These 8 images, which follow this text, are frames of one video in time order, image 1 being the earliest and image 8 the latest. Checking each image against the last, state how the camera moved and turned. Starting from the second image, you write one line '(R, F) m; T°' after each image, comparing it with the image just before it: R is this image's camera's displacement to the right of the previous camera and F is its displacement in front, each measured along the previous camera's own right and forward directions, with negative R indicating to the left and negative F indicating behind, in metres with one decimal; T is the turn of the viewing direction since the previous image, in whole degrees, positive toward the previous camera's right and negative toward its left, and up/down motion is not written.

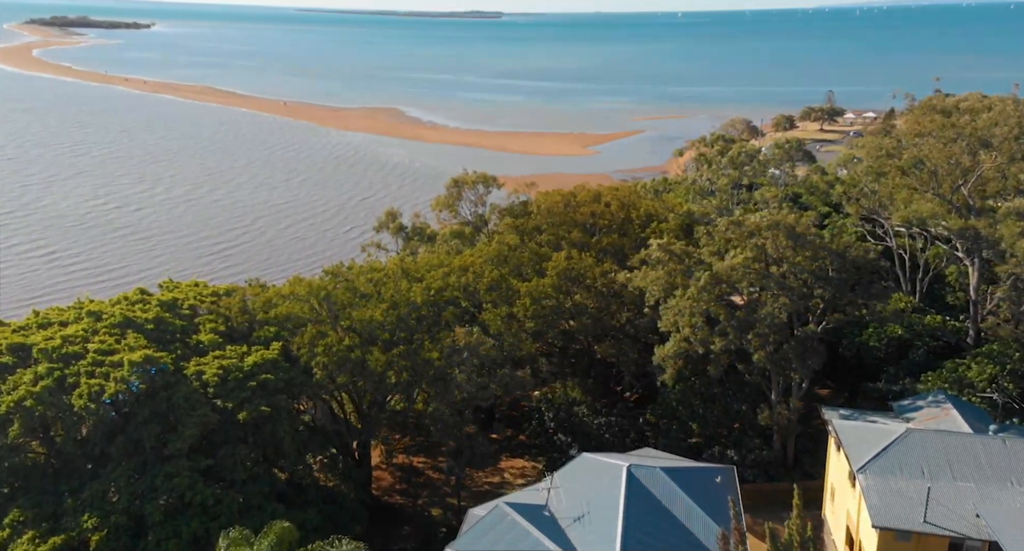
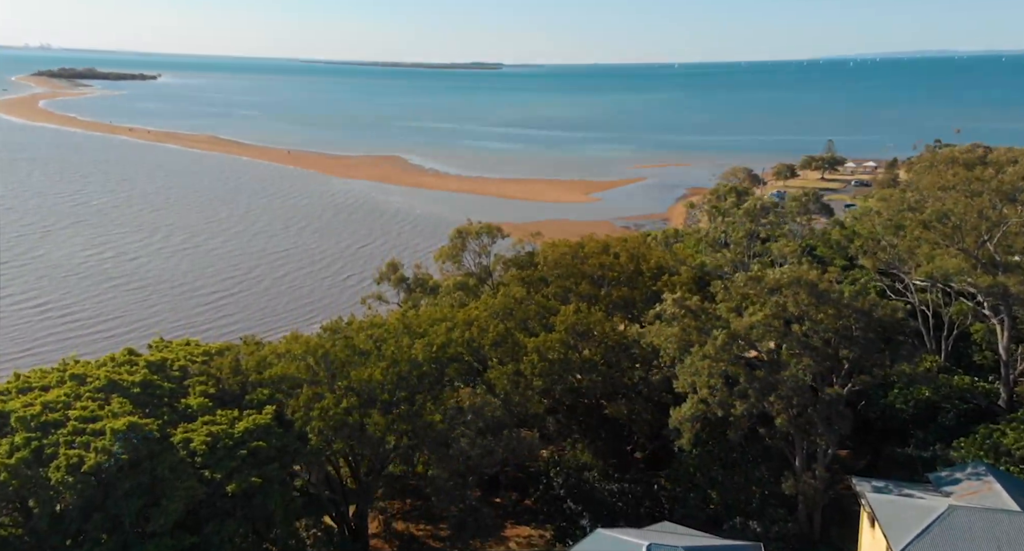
(-0.1, +0.5) m; 0°
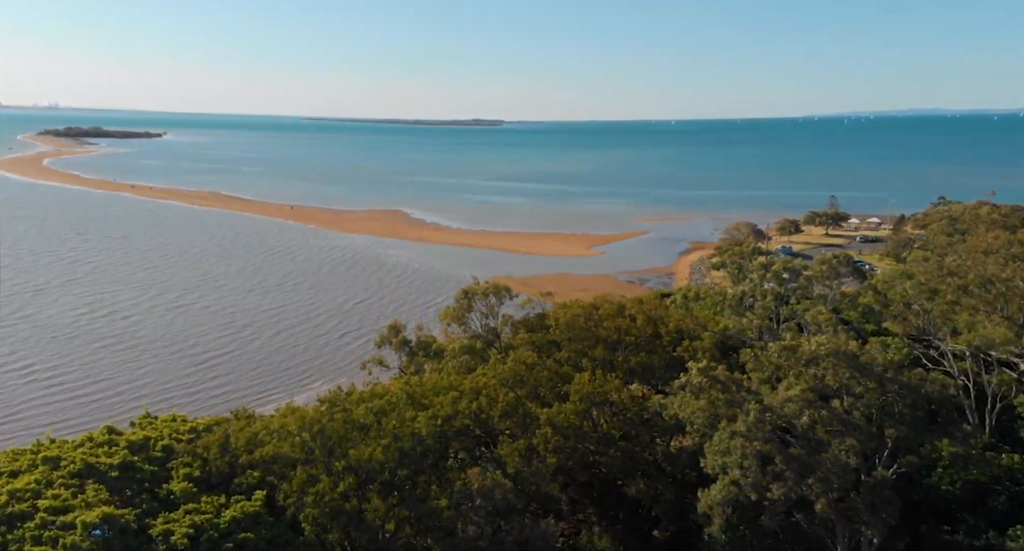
(-0.1, +0.7) m; 0°
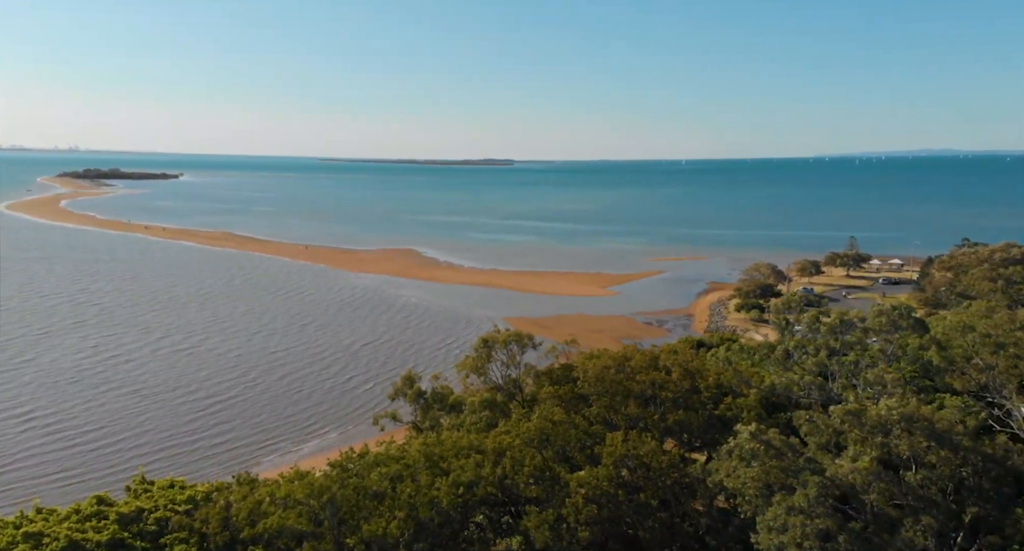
(-0.2, +0.8) m; -1°
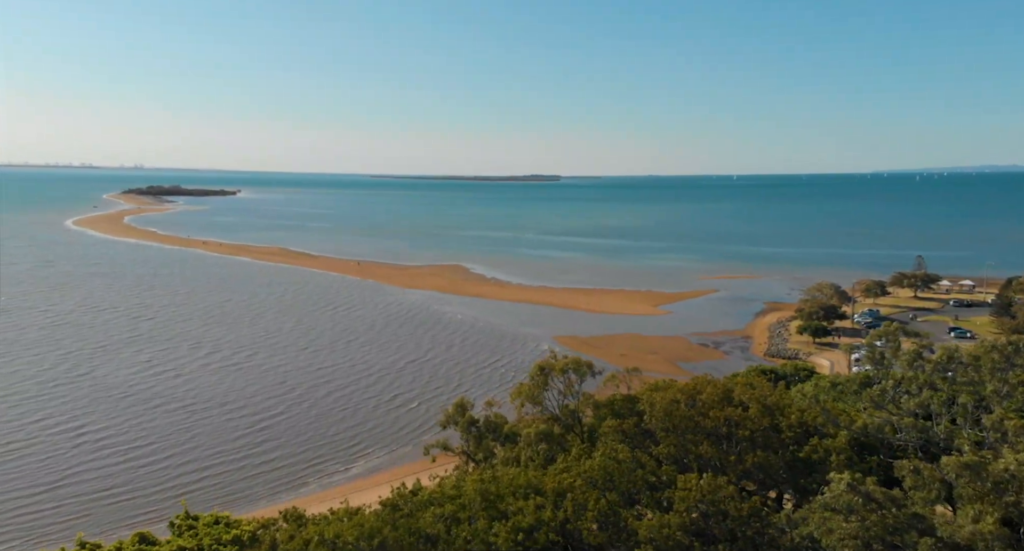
(-0.2, +0.7) m; -3°
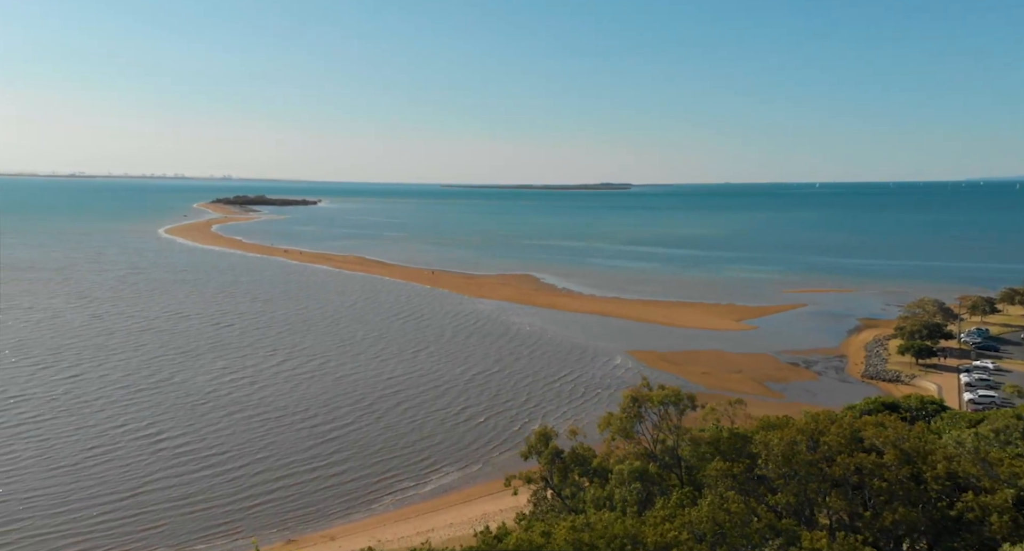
(-0.3, +1.1) m; -5°
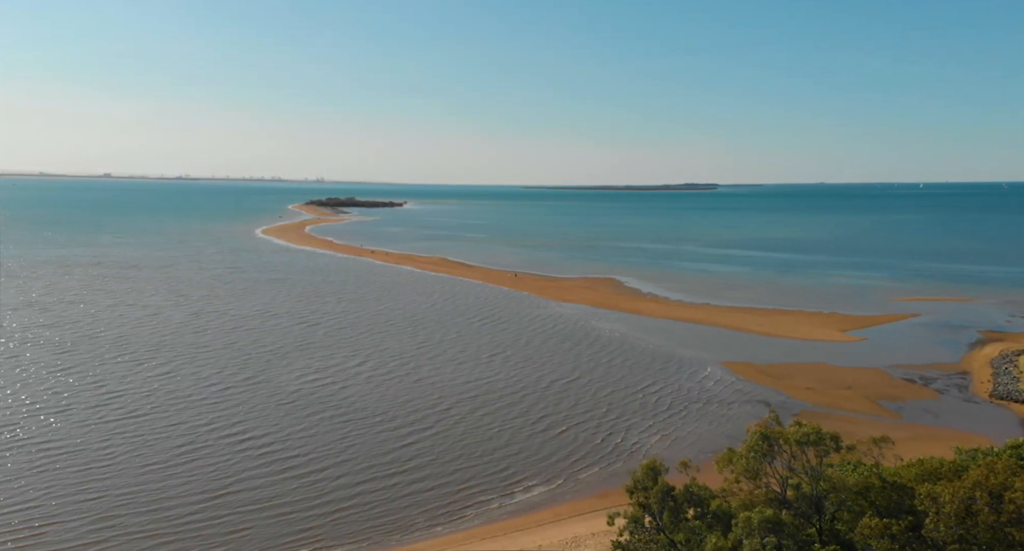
(-0.3, +1.4) m; -5°
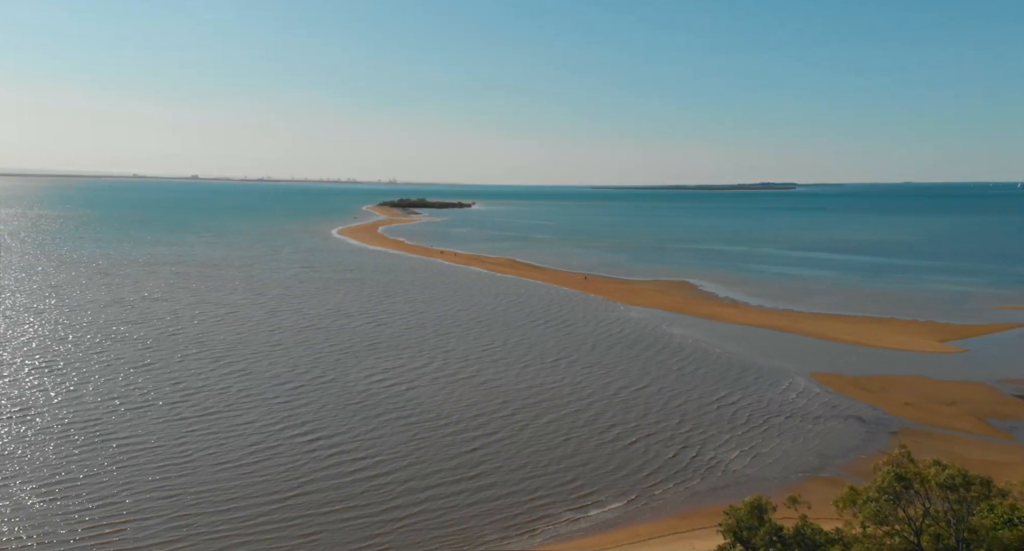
(-0.2, +1.3) m; -5°
